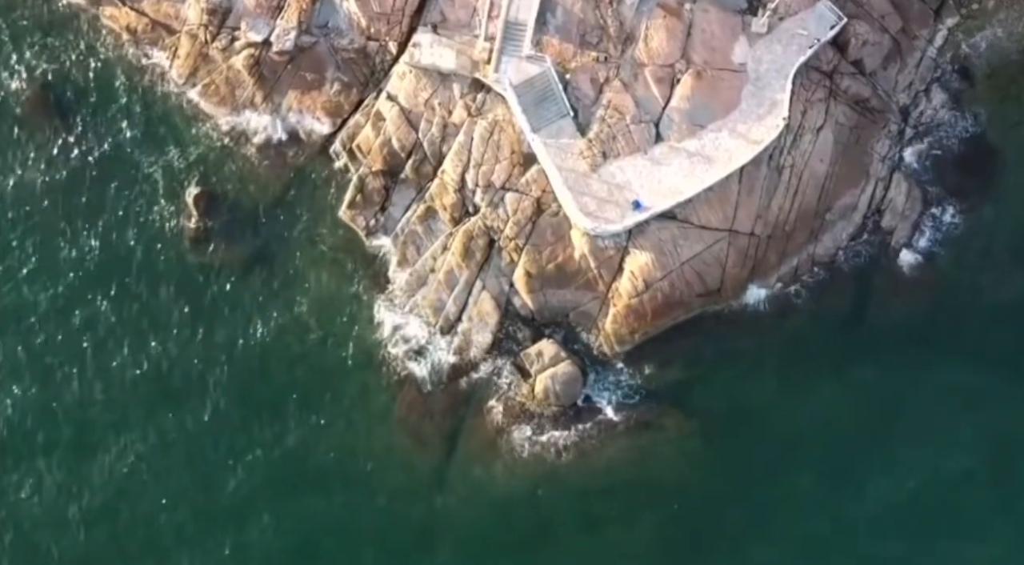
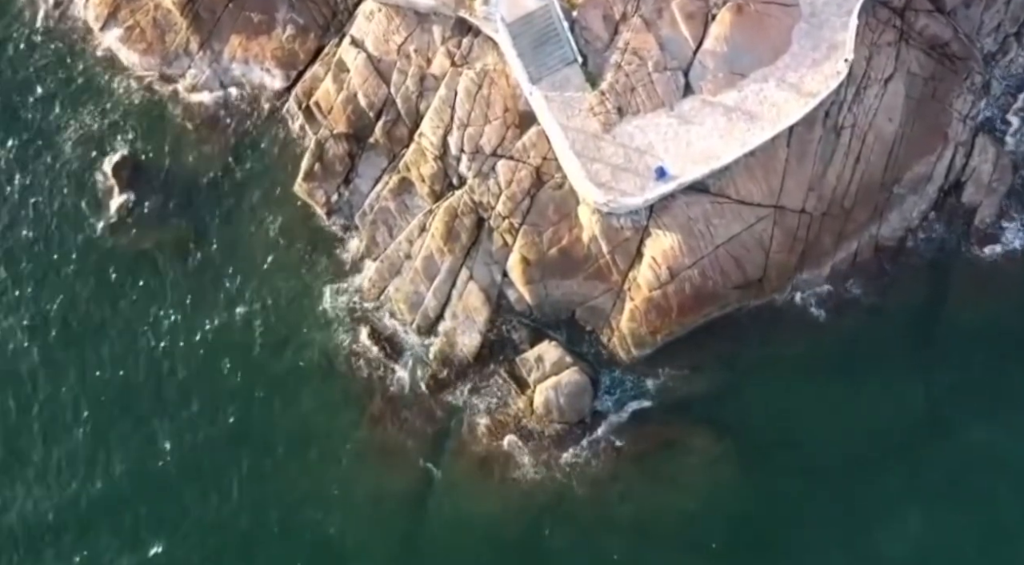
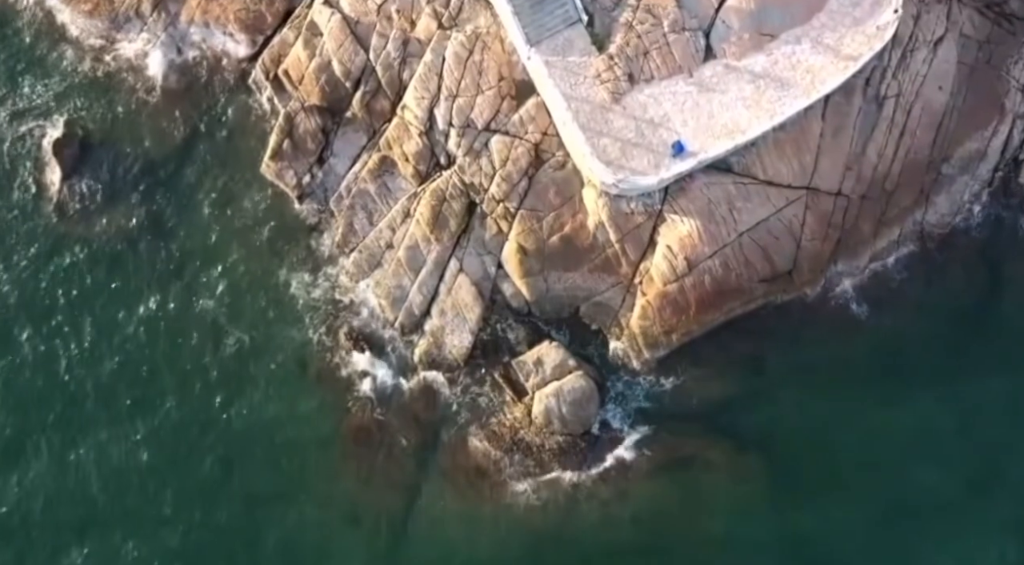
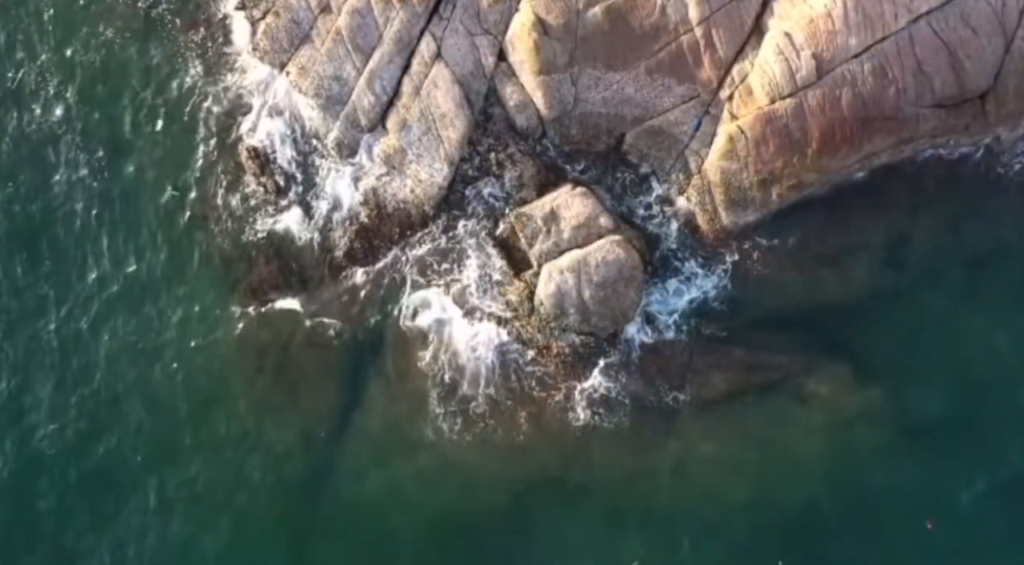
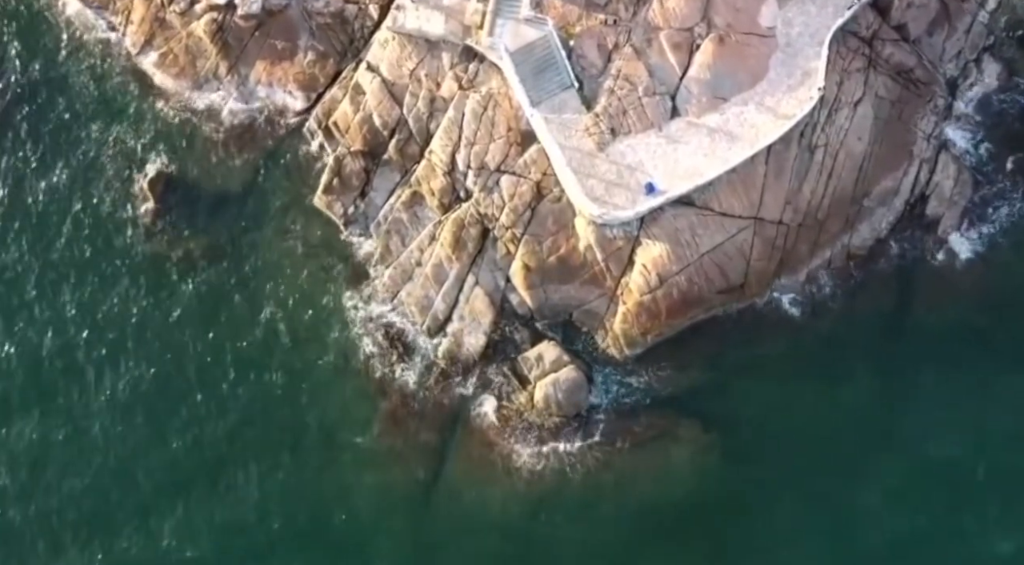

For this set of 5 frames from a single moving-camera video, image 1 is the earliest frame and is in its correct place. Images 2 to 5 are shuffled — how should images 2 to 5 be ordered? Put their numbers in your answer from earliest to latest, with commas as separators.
5, 2, 3, 4
